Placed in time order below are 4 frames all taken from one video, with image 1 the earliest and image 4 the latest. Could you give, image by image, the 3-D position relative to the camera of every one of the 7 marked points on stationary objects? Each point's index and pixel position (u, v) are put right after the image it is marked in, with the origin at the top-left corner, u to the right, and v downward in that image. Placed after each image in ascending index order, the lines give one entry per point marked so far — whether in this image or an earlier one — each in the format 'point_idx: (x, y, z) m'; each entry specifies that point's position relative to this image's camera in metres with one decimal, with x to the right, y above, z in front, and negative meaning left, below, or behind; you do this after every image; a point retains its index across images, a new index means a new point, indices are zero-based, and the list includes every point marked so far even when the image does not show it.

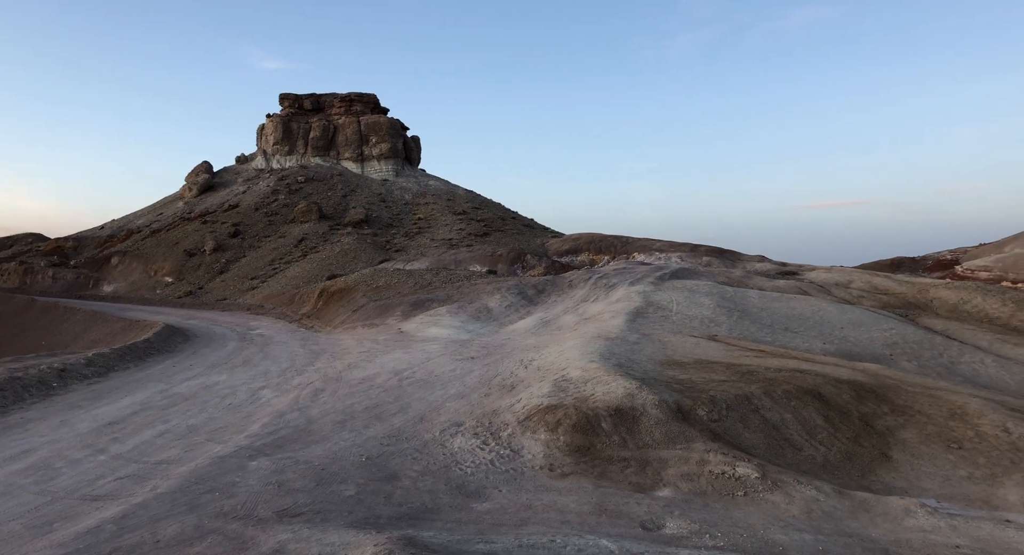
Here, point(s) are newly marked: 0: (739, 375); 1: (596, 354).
0: (+4.0, -1.8, +12.2) m
1: (+1.5, -1.5, +13.0) m
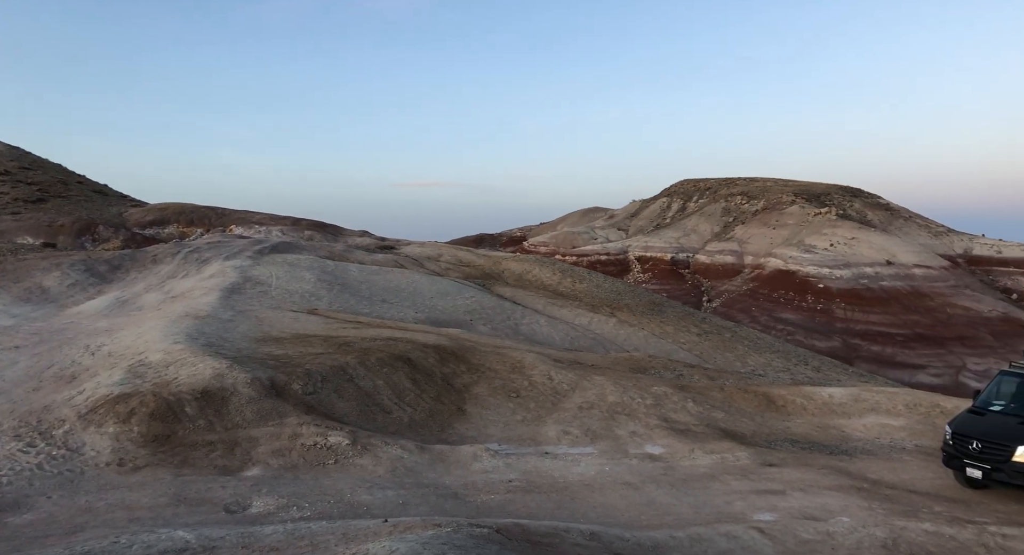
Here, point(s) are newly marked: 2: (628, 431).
0: (-3.3, -1.3, +12.5) m
1: (-5.9, -1.0, +12.0) m
2: (+2.0, -2.6, +11.6) m
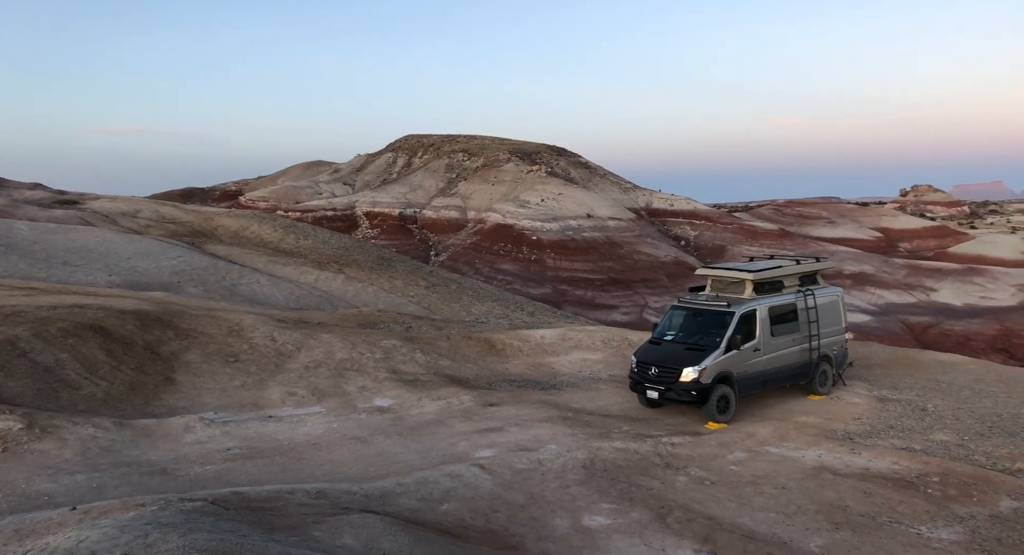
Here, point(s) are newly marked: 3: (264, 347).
0: (-8.0, -0.7, +10.6) m
1: (-10.3, -0.5, +9.3) m
2: (-2.7, -1.9, +11.6) m
3: (-4.4, -1.3, +12.1) m
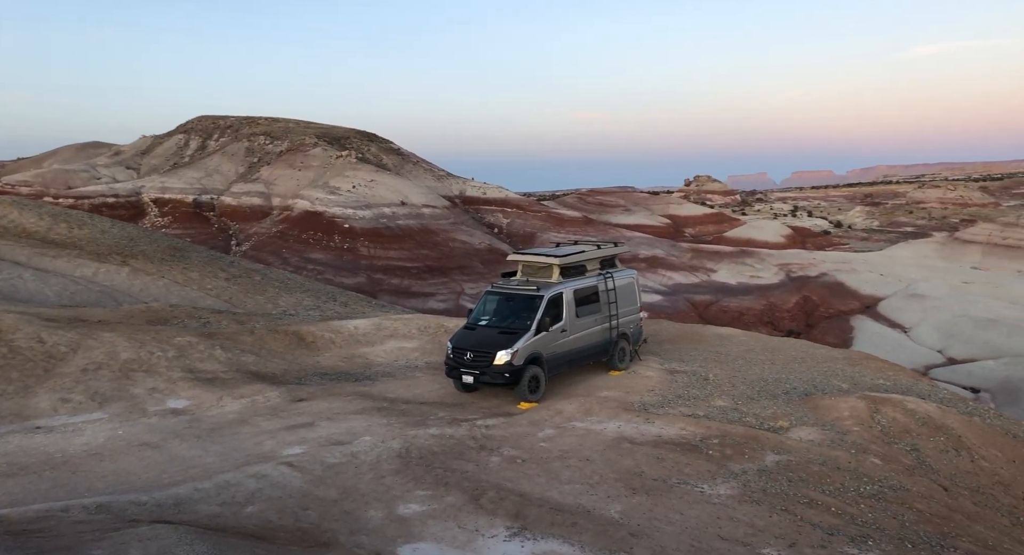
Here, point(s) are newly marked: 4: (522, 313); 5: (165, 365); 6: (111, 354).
0: (-10.7, -0.7, +8.5) m
1: (-12.7, -0.6, +6.7) m
2: (-5.7, -1.8, +10.6) m
3: (-7.5, -1.2, +10.8) m
4: (+0.2, -0.6, +11.5) m
5: (-5.7, -1.5, +11.2) m
6: (-6.5, -1.3, +11.1) m
